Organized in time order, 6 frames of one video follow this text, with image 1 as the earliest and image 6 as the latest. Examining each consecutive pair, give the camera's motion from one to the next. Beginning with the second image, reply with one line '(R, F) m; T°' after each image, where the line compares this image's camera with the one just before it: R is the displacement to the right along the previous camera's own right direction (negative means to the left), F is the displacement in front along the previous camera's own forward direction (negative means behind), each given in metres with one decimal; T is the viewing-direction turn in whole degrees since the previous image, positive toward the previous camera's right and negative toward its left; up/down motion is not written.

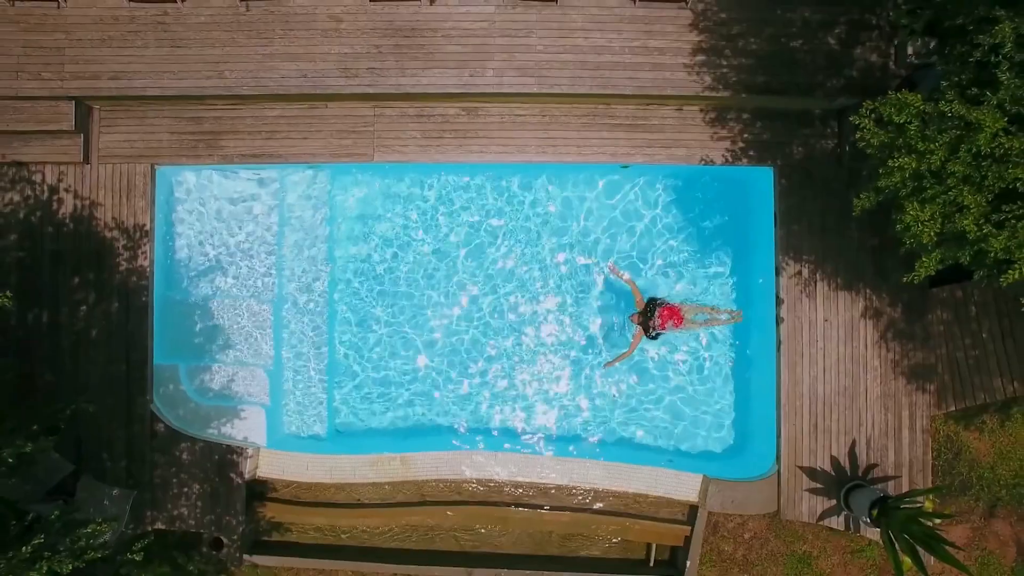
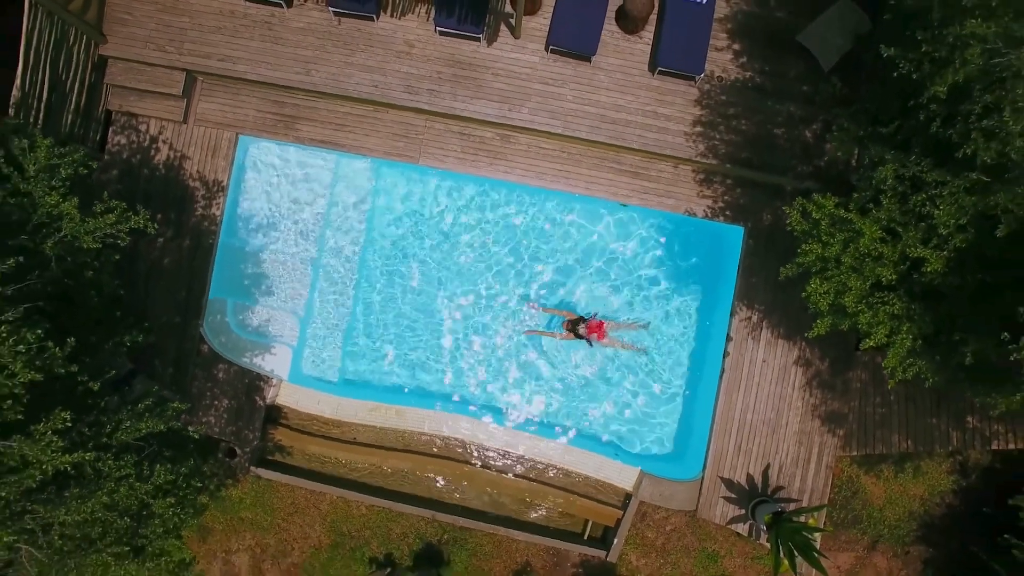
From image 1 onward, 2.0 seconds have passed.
(+0.1, -2.2) m; 0°
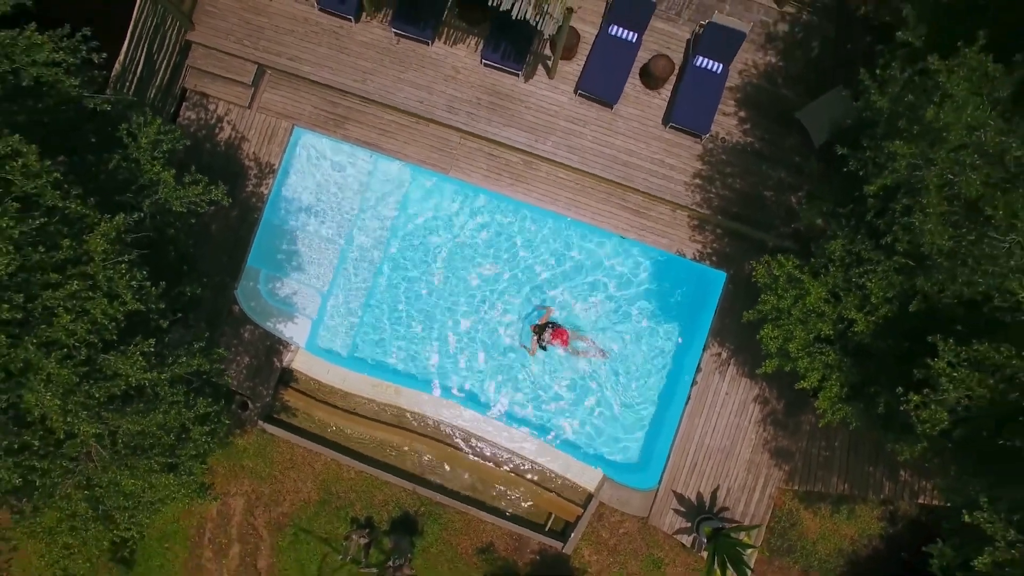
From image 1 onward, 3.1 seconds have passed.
(0.0, -1.6) m; 0°
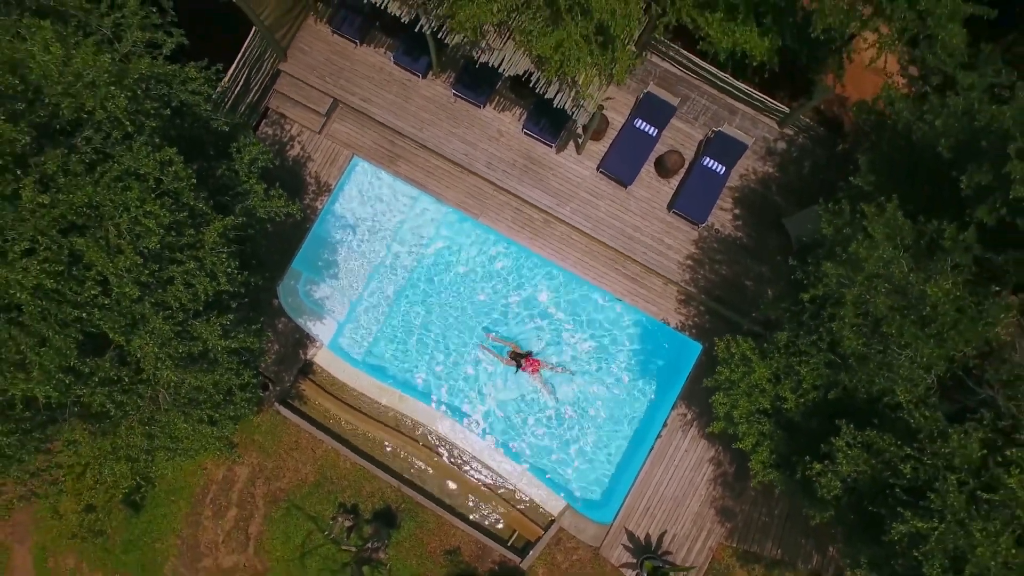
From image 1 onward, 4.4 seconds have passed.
(0.0, -2.1) m; -1°
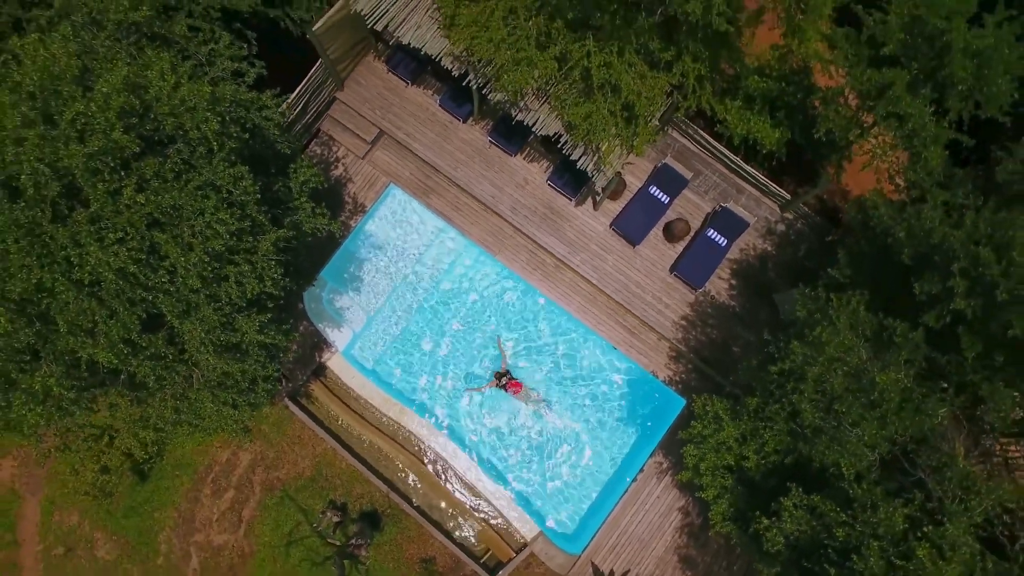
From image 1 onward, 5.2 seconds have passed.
(0.0, -1.3) m; -1°
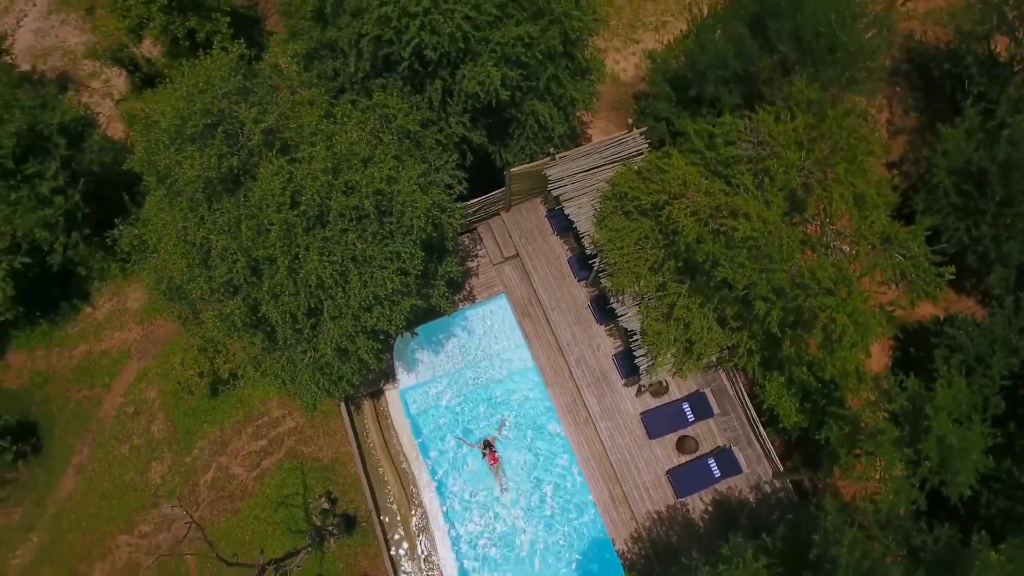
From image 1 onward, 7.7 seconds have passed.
(+0.3, -4.2) m; -8°
